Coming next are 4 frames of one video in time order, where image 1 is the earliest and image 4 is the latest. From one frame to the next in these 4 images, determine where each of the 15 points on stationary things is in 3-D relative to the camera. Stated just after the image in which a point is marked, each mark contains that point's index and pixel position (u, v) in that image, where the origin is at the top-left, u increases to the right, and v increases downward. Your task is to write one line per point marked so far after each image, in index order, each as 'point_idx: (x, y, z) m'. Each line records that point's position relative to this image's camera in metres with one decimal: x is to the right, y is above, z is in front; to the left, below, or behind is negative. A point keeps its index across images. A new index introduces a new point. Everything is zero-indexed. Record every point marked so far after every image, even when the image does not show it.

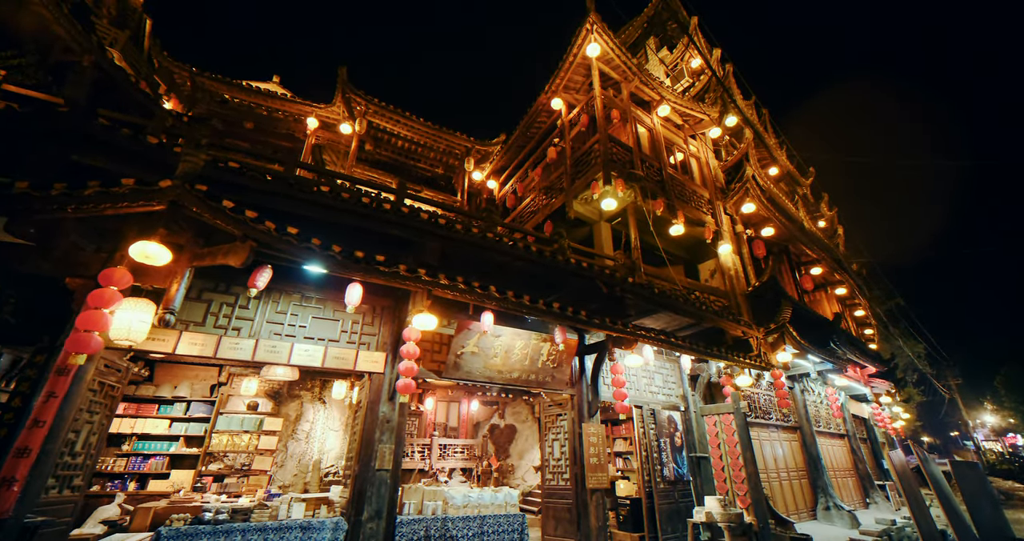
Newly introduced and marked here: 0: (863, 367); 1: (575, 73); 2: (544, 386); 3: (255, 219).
0: (+16.0, -4.4, +18.0) m
1: (+2.2, +6.7, +13.2) m
2: (+0.7, -2.7, +9.0) m
3: (-3.5, +0.7, +5.3) m
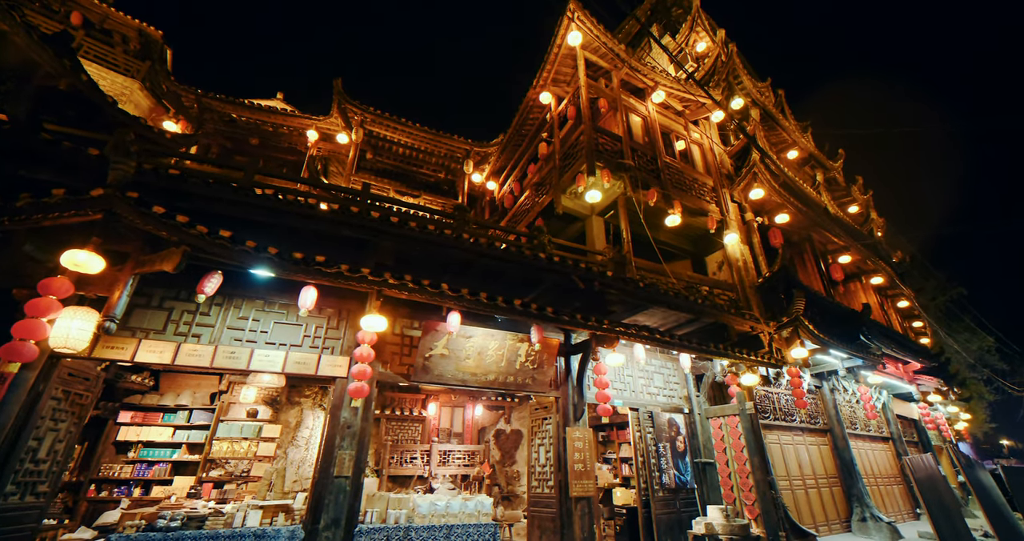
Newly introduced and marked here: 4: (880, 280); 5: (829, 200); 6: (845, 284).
0: (+16.3, -3.8, +16.3) m
1: (+1.7, +6.7, +12.8) m
2: (+0.3, -2.6, +8.6) m
3: (-4.4, +0.6, +5.3) m
4: (+17.3, -0.4, +18.5) m
5: (+15.2, +3.4, +18.8) m
6: (+15.7, -0.6, +18.5) m
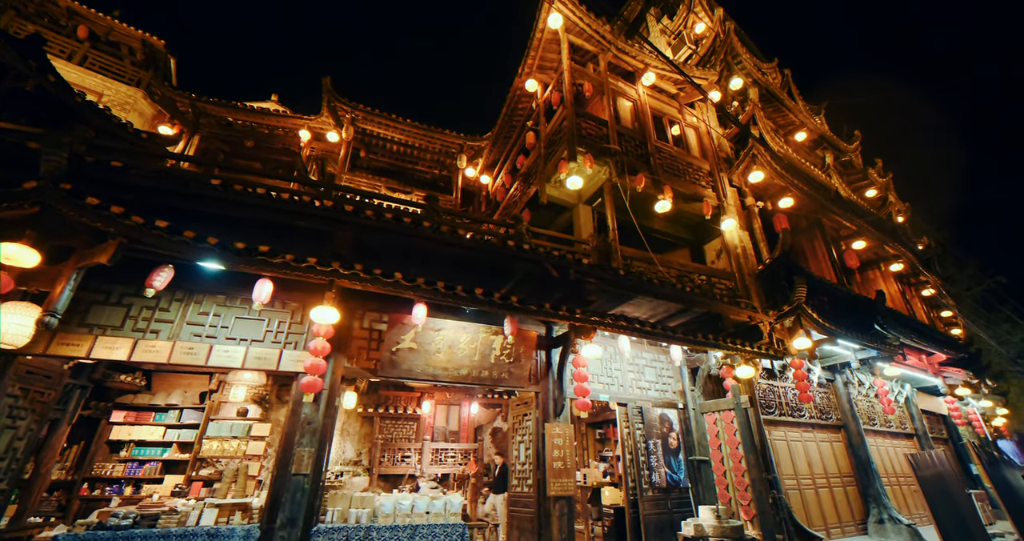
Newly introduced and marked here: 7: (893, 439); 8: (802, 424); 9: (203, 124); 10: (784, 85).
0: (+16.1, -3.2, +15.3) m
1: (+1.1, +7.0, +12.4) m
2: (-0.3, -2.4, +8.3) m
3: (-5.1, +0.7, +5.2) m
4: (+17.2, +0.2, +17.4) m
5: (+14.9, +3.9, +17.8) m
6: (+15.6, 0.0, +17.5) m
7: (+14.4, -6.4, +14.8) m
8: (+9.2, -4.8, +12.4) m
9: (-11.8, +5.6, +15.1) m
10: (+12.7, +8.7, +18.3) m
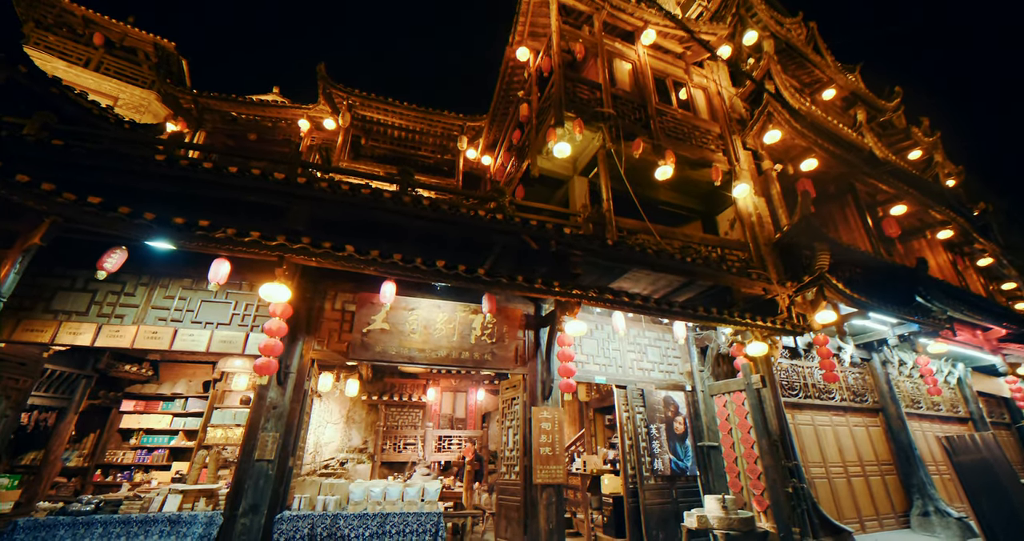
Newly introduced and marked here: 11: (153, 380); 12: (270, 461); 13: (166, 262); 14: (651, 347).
0: (+16.2, -2.0, +13.6) m
1: (+0.7, +7.6, +11.6) m
2: (-0.6, -1.9, +7.8) m
3: (-5.7, +1.0, +5.0) m
4: (+17.3, +1.5, +15.6) m
5: (+15.0, +5.2, +16.0) m
6: (+15.8, +1.2, +15.8) m
7: (+14.6, -5.2, +13.4) m
8: (+9.2, -3.9, +11.3) m
9: (-11.9, +5.9, +15.3) m
10: (+12.6, +9.8, +16.7) m
11: (-10.8, -3.3, +11.8) m
12: (-3.8, -2.9, +6.1) m
13: (-6.0, +0.1, +6.9) m
14: (+3.3, -1.8, +9.4) m
